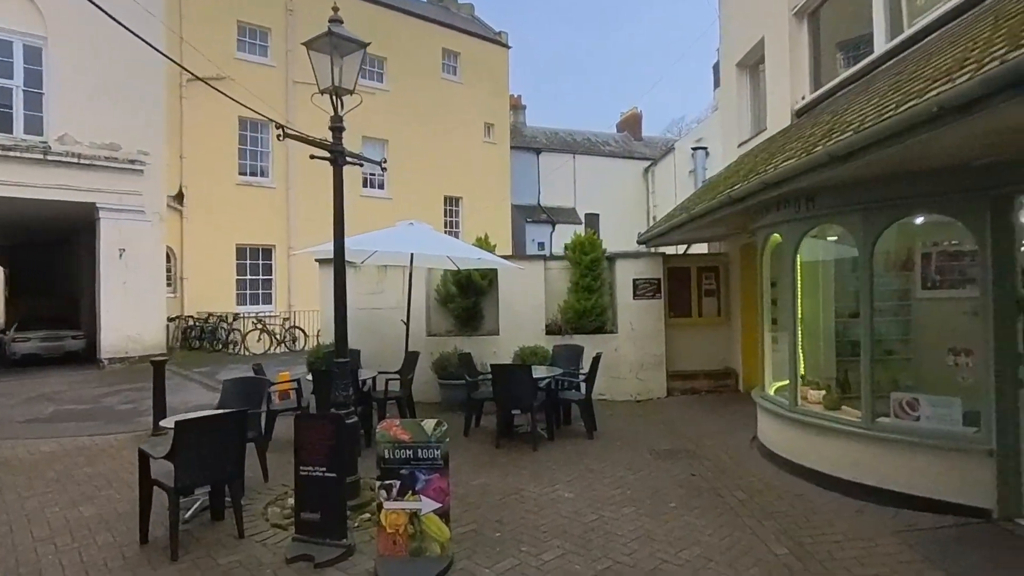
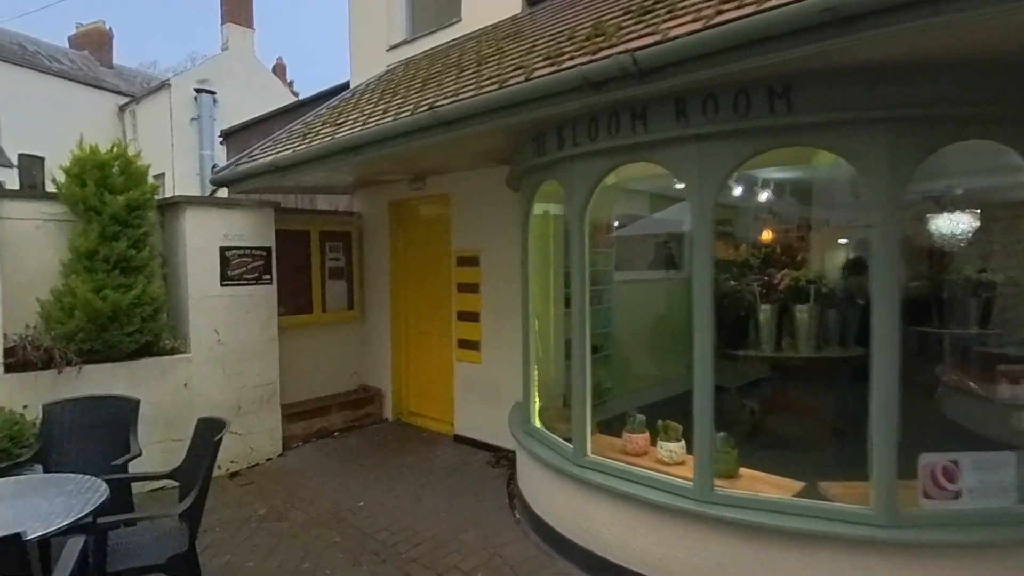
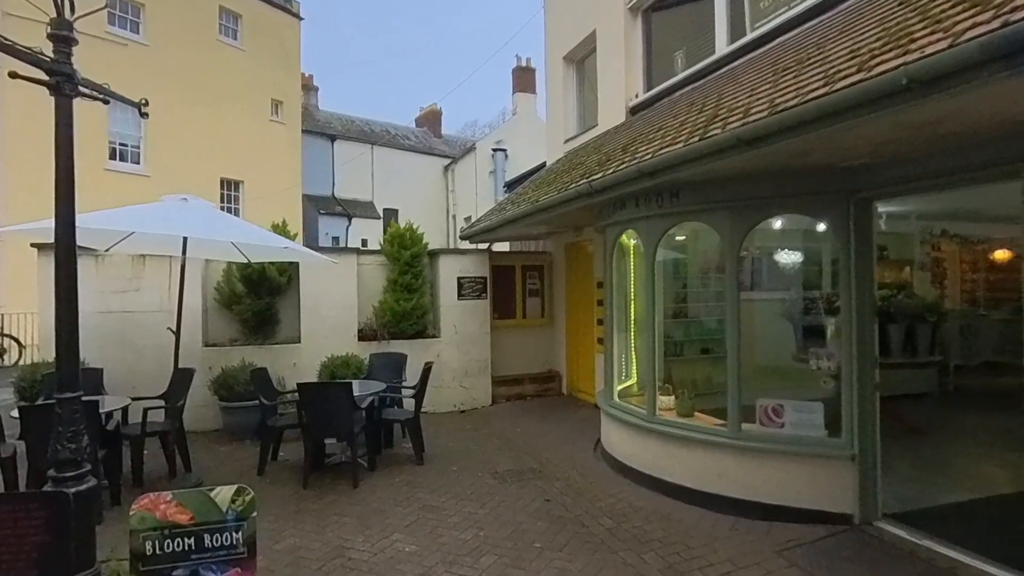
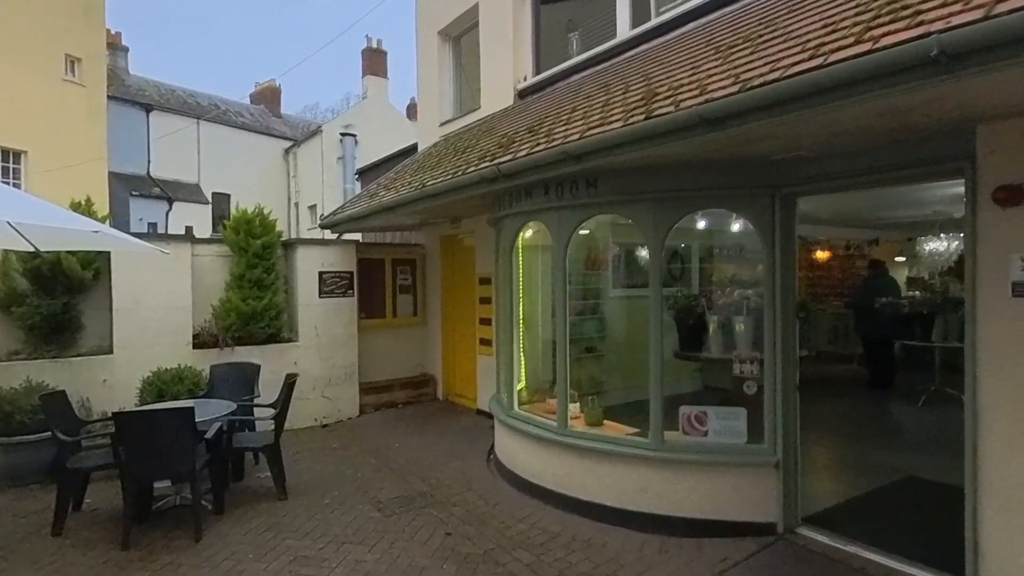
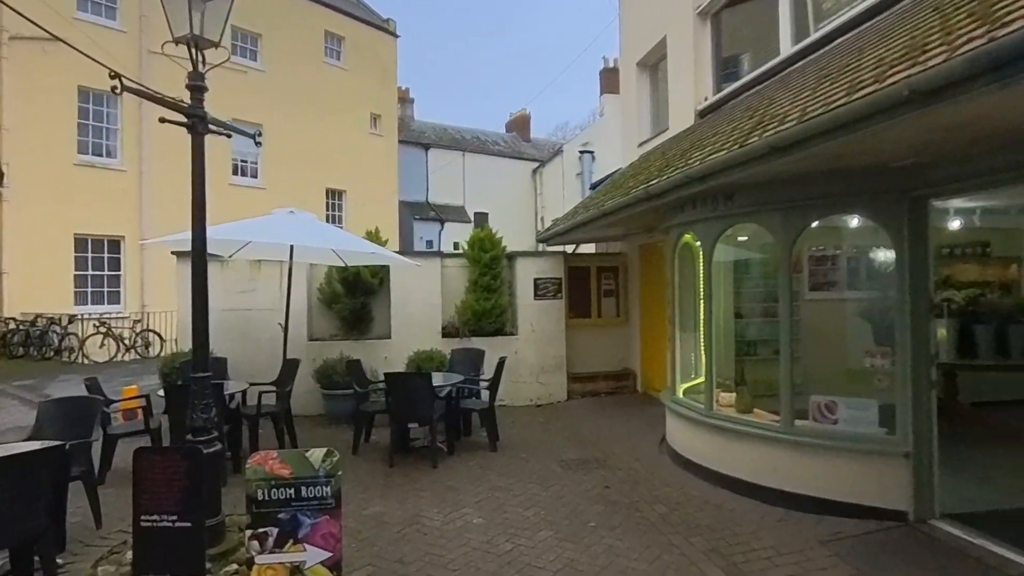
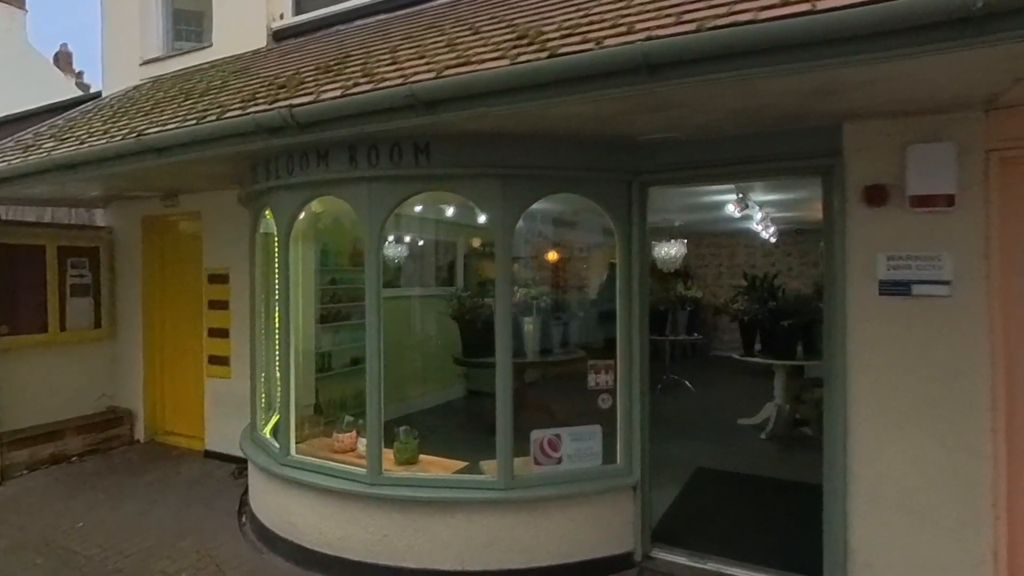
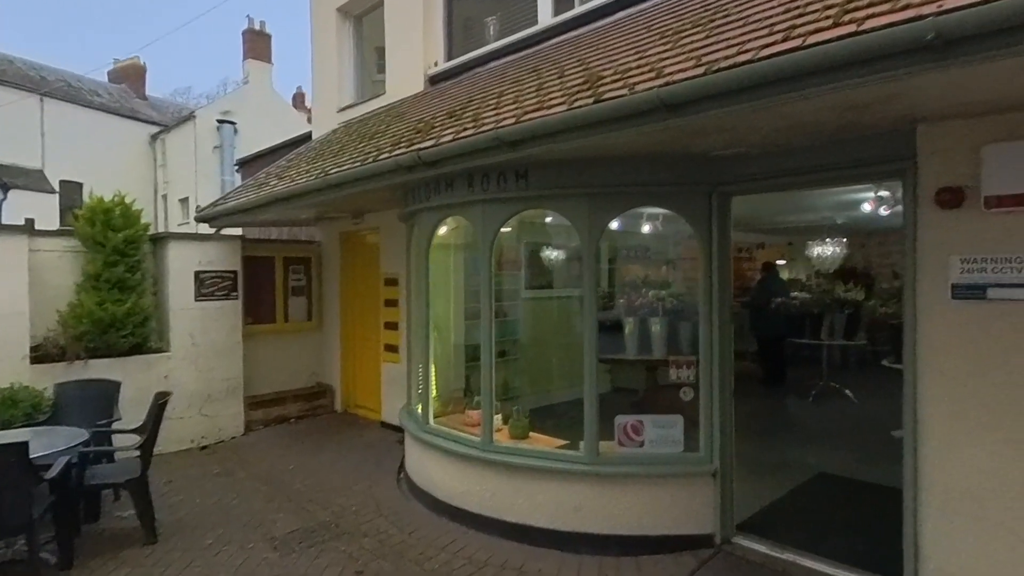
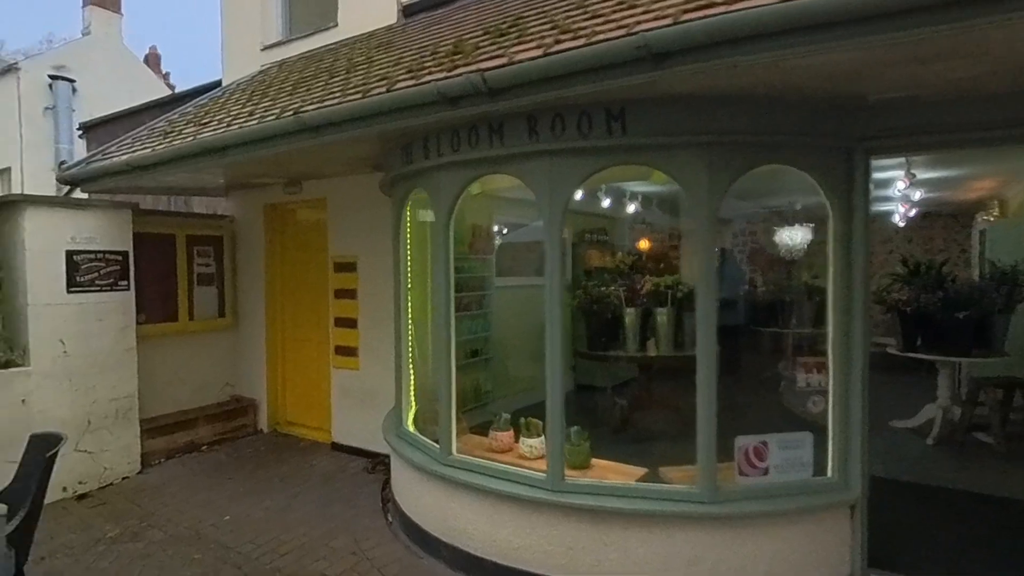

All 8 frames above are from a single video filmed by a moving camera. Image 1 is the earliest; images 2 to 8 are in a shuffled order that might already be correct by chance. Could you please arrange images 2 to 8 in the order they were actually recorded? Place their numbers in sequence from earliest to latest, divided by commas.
5, 3, 4, 7, 6, 8, 2
